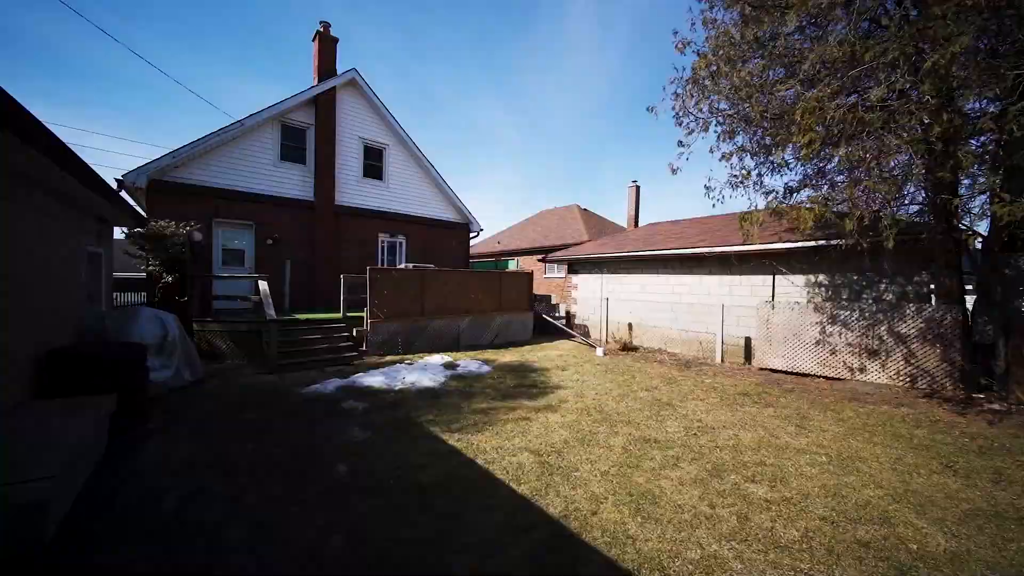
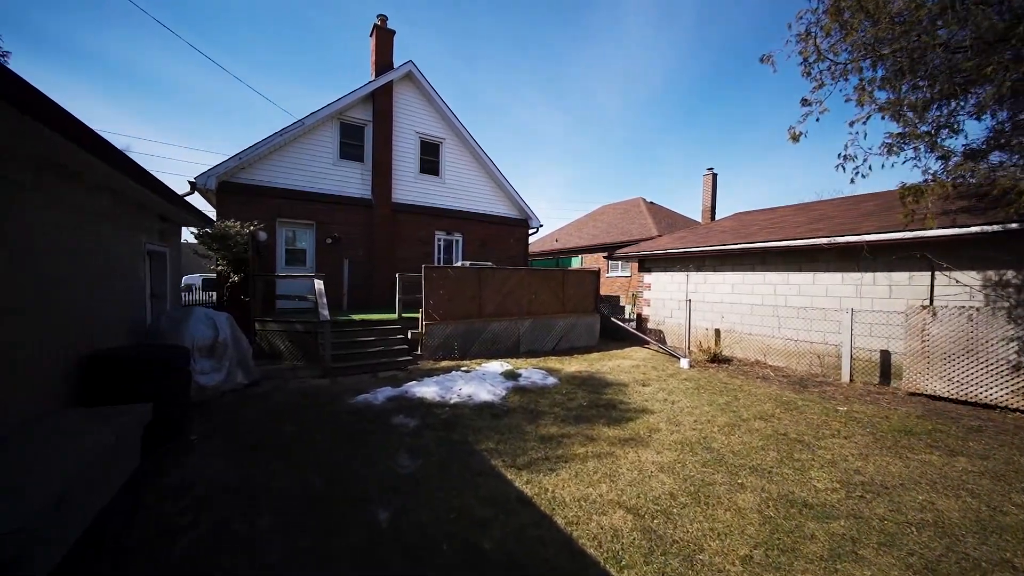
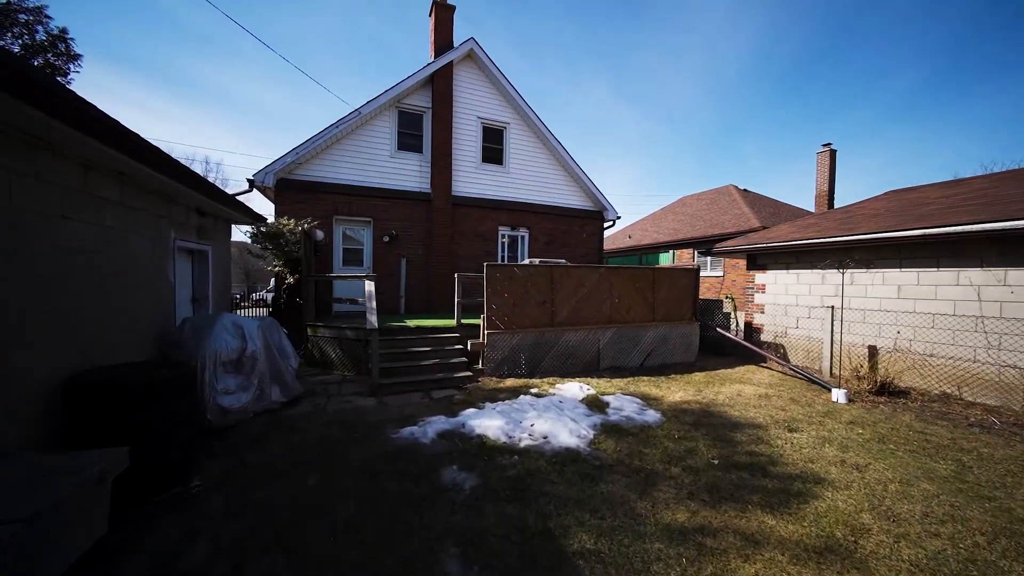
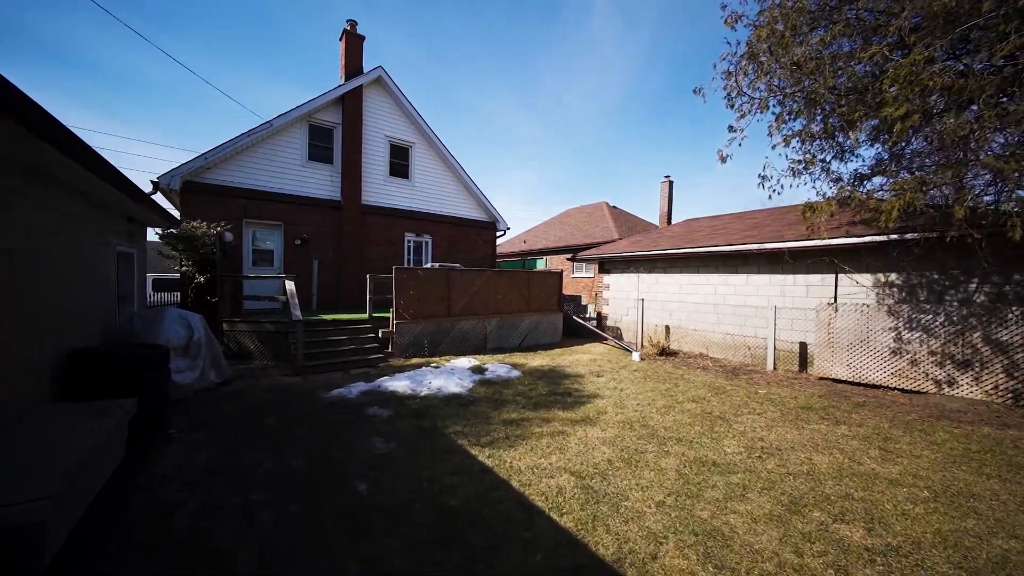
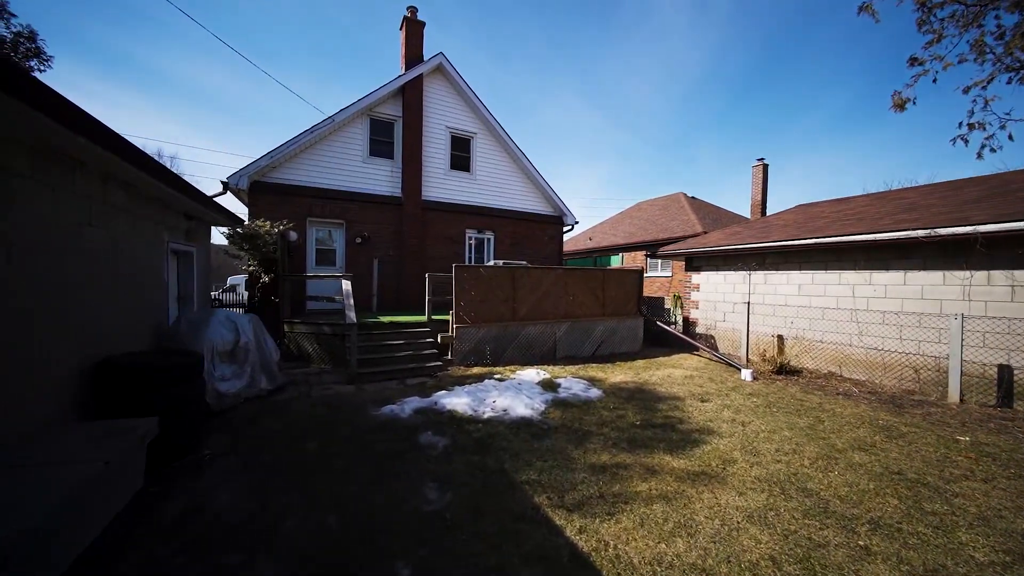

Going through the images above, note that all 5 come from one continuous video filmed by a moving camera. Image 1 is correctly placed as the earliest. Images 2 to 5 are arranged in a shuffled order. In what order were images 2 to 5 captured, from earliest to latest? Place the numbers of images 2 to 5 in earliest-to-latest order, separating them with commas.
4, 2, 5, 3
